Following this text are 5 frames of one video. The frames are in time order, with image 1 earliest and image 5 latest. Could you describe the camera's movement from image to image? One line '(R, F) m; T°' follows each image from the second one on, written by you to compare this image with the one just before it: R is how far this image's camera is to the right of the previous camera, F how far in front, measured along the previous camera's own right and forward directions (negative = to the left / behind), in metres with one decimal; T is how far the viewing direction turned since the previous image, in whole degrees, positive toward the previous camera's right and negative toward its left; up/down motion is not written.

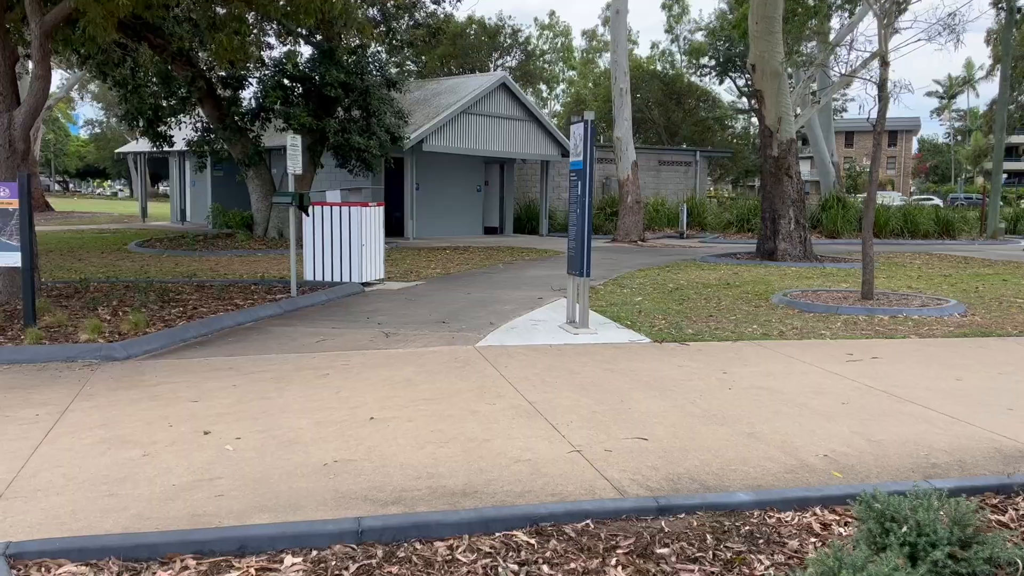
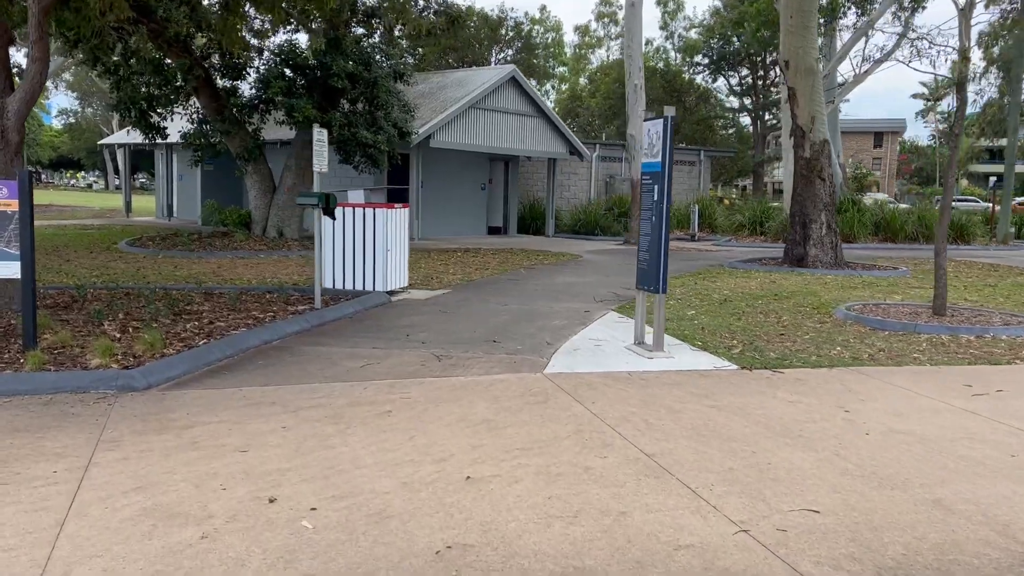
(-0.8, +0.9) m; +1°
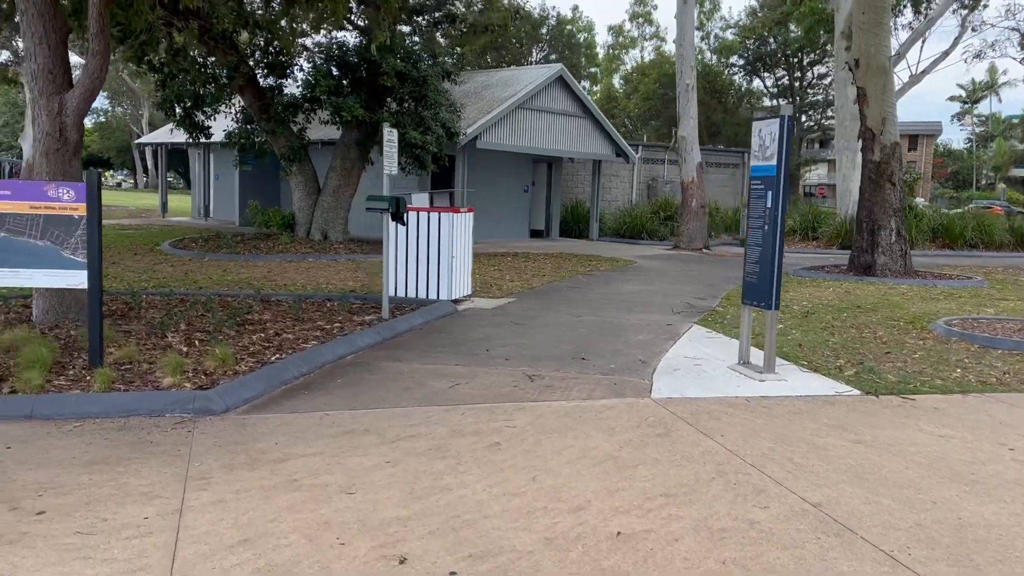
(-0.6, +0.6) m; -1°
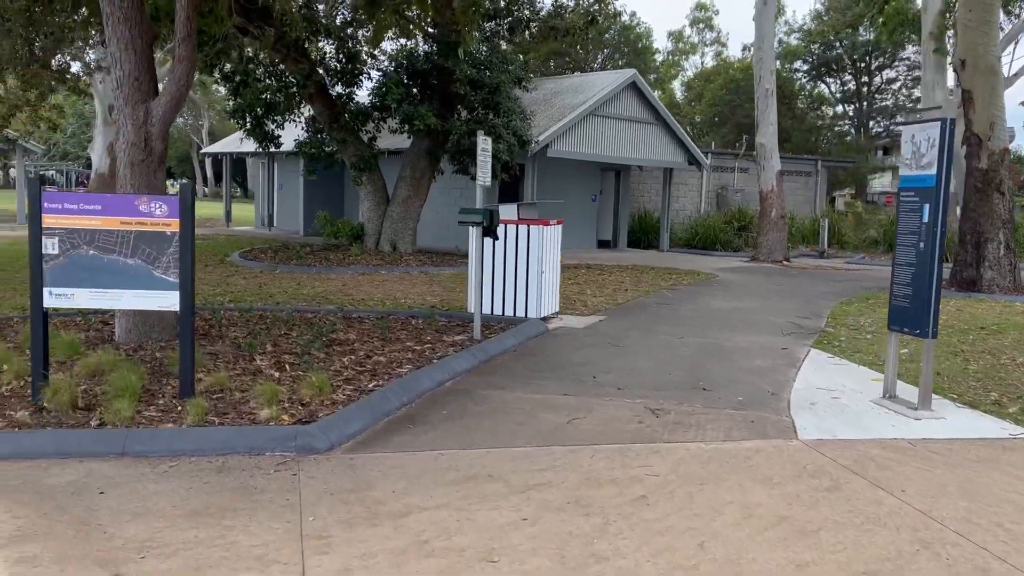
(-0.5, +0.6) m; -3°
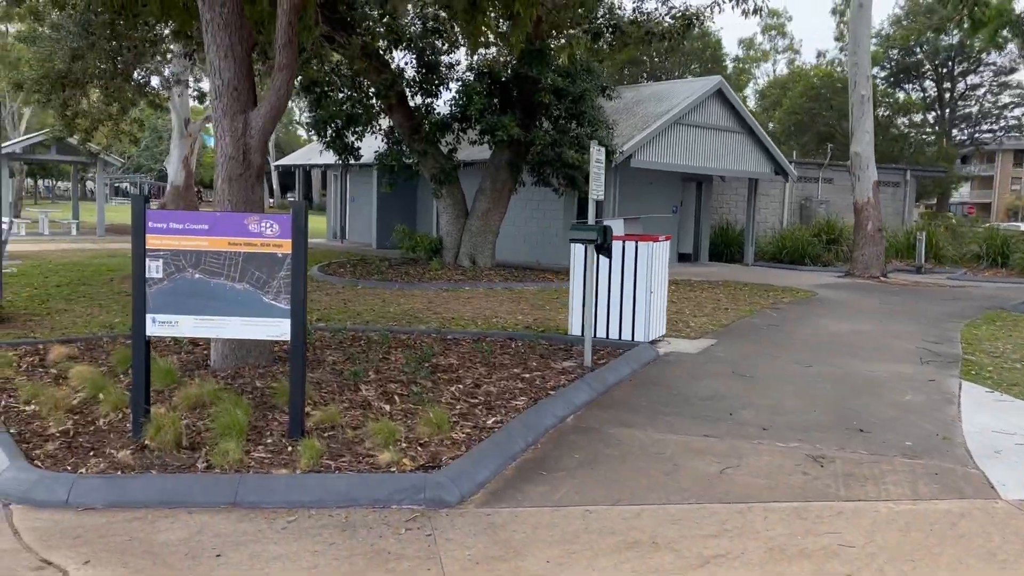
(-0.5, +0.6) m; -4°
